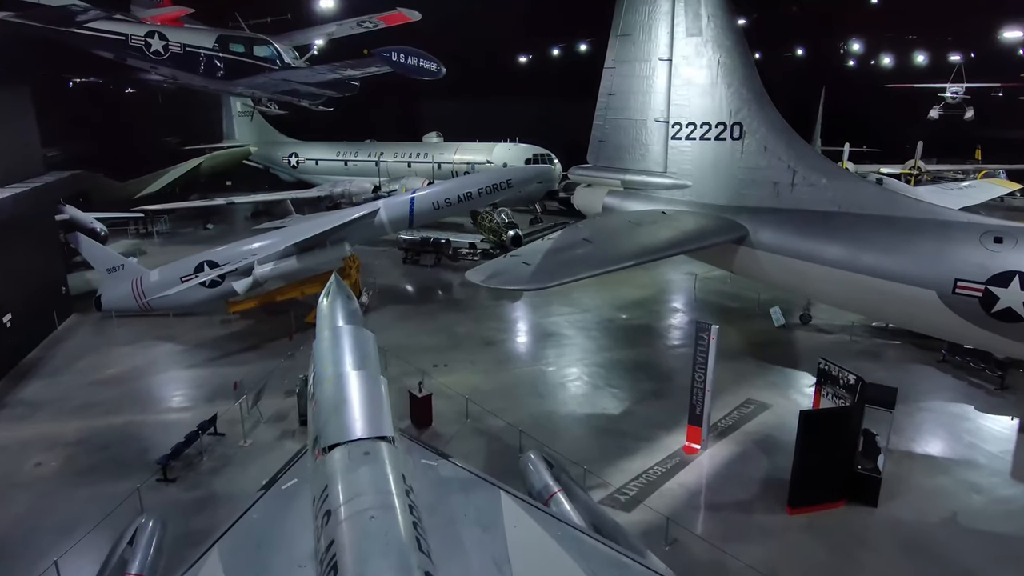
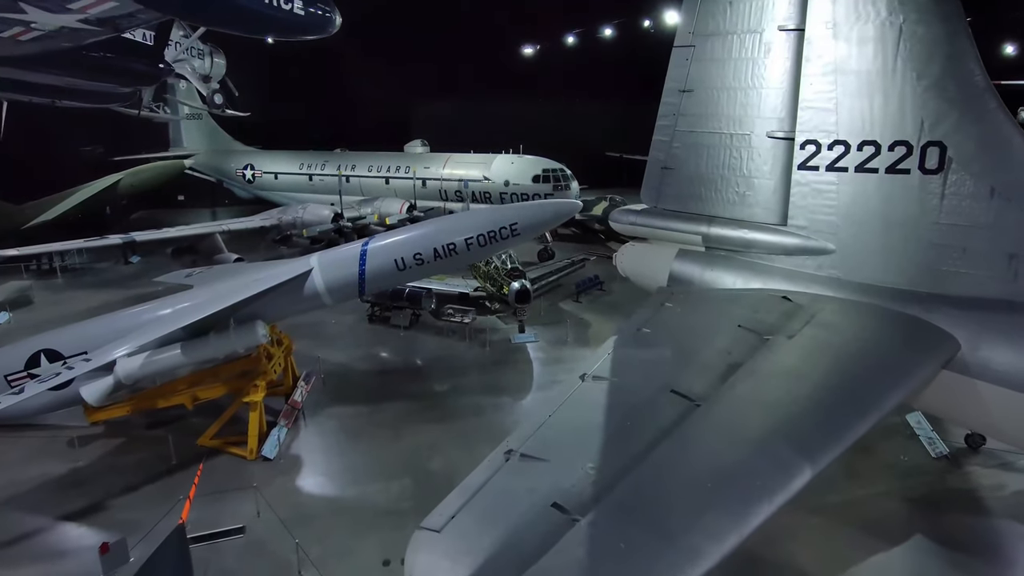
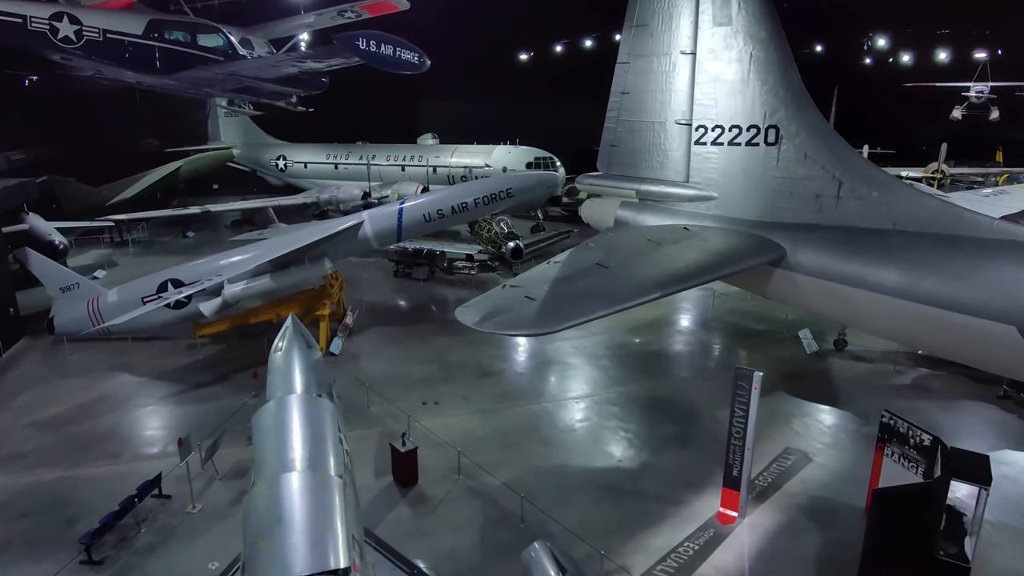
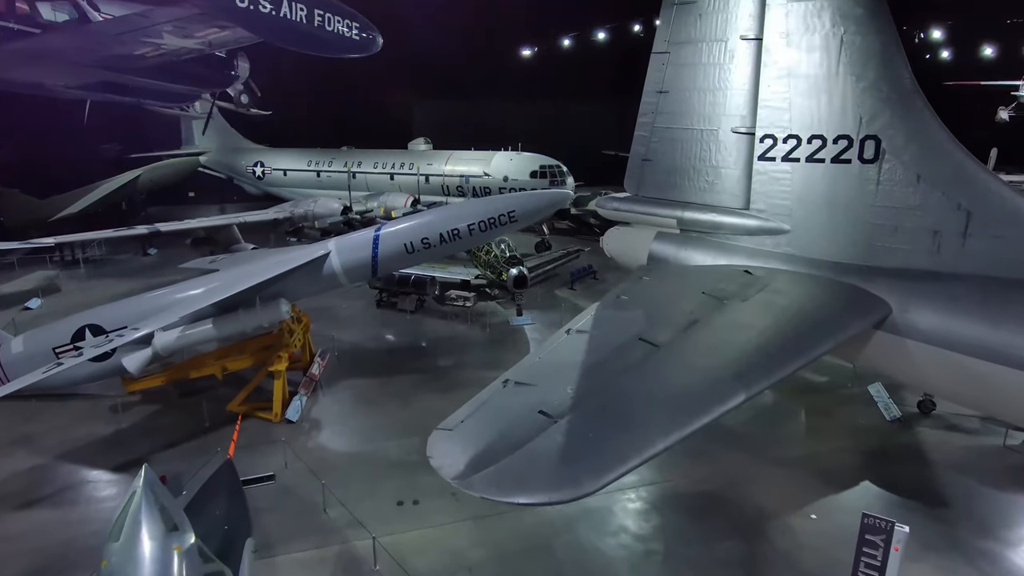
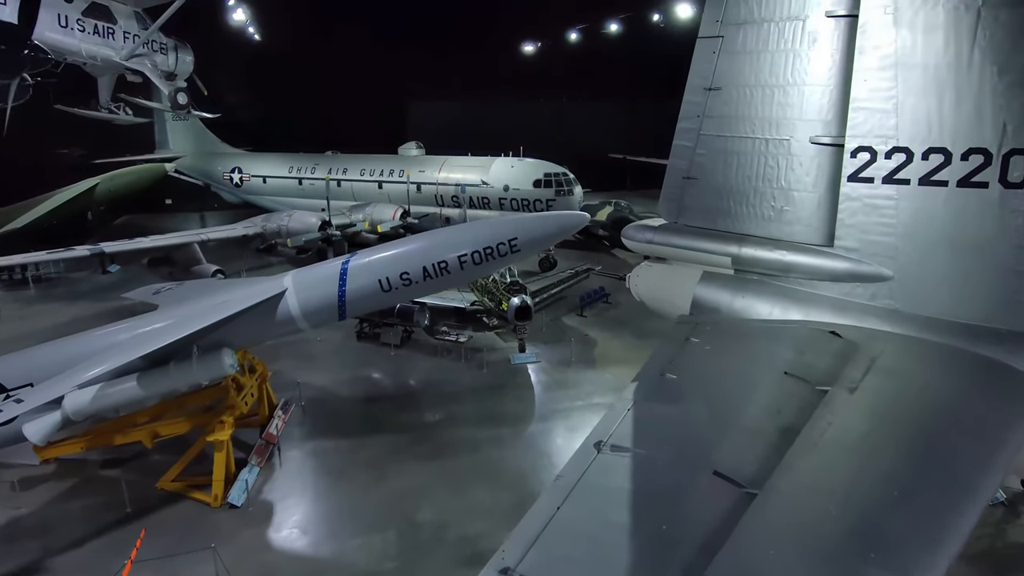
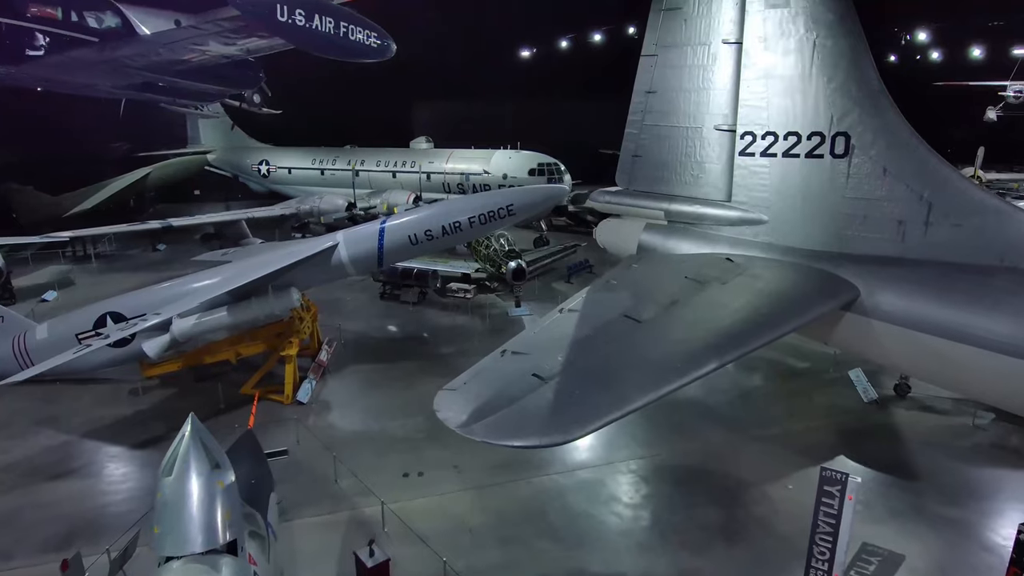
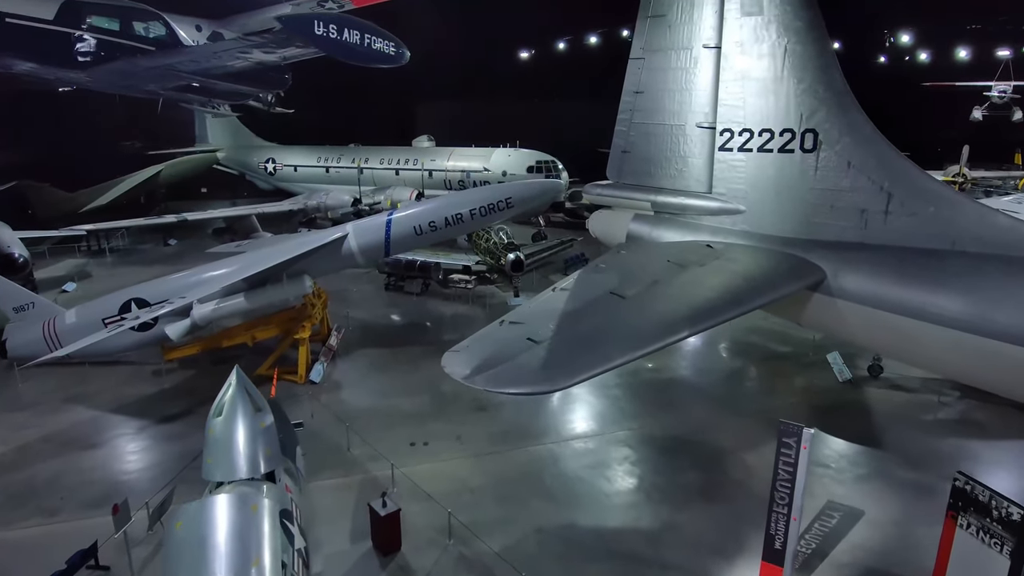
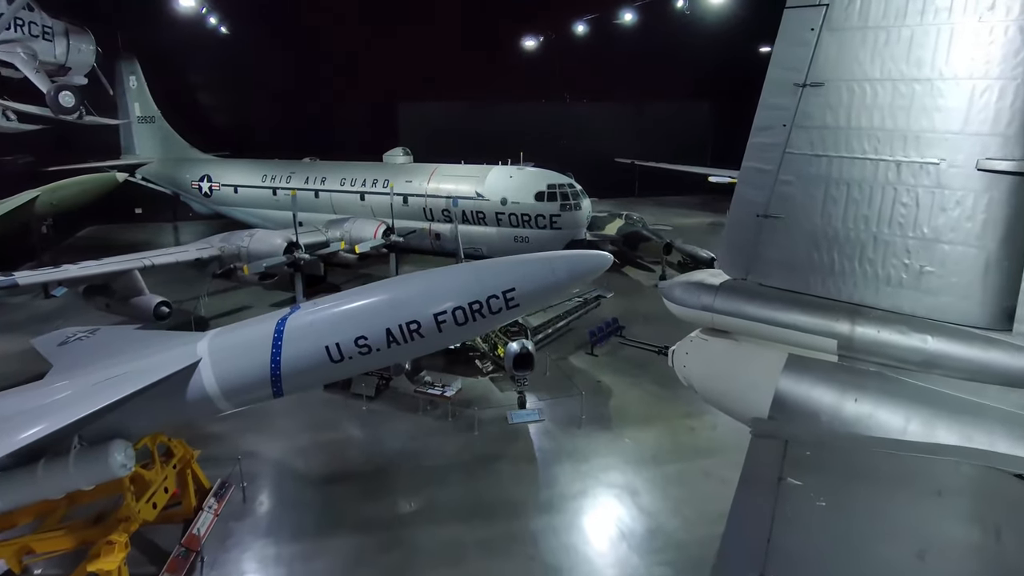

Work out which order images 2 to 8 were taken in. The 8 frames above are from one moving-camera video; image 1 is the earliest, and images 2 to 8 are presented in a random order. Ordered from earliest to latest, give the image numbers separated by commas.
3, 7, 6, 4, 2, 5, 8
